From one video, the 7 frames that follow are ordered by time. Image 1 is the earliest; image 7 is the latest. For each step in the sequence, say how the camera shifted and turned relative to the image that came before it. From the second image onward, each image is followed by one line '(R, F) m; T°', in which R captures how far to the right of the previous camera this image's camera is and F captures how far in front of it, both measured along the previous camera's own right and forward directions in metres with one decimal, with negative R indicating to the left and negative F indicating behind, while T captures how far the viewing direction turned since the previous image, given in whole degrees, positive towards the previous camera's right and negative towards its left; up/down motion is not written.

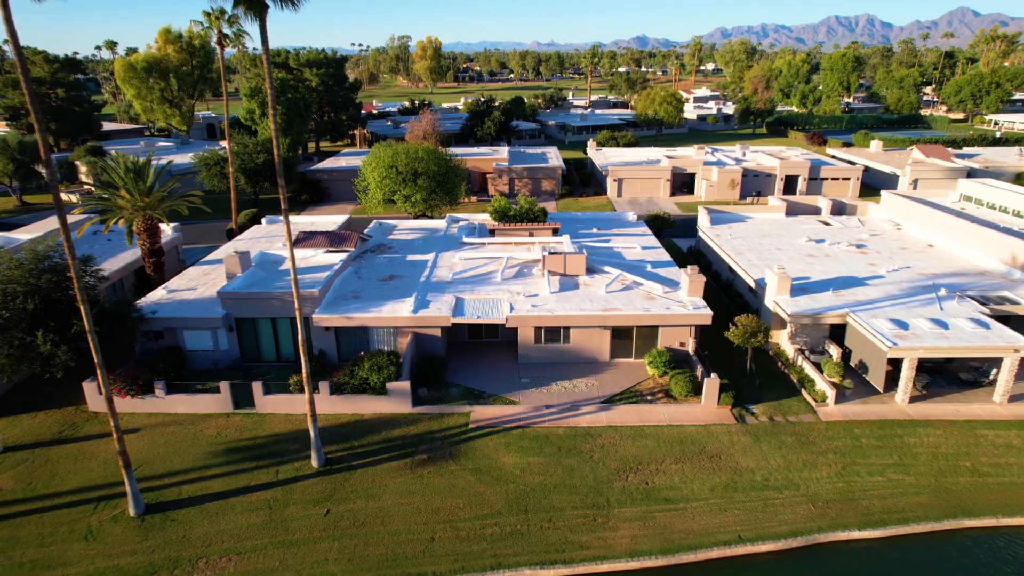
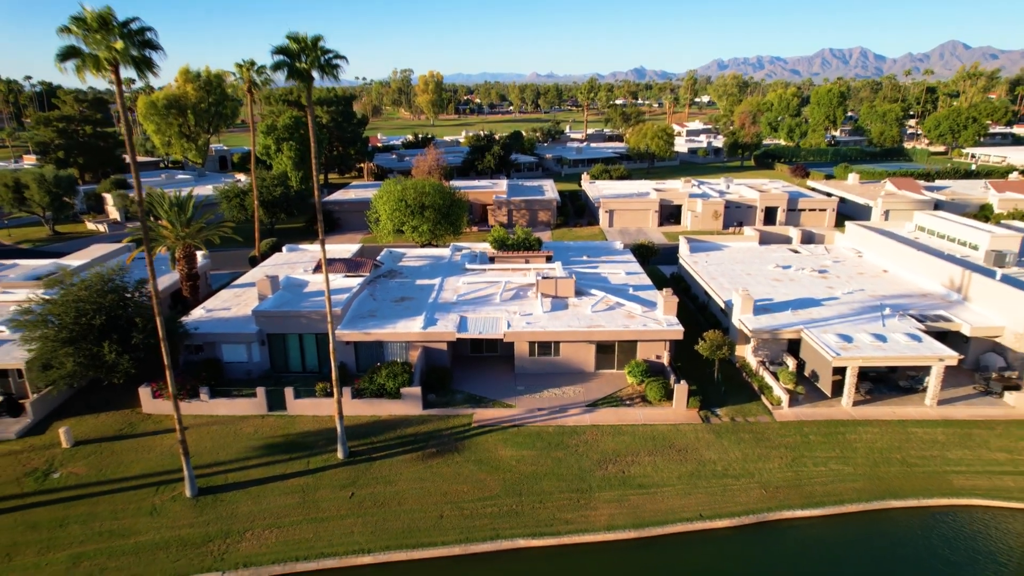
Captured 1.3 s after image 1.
(+0.1, -2.9) m; 0°
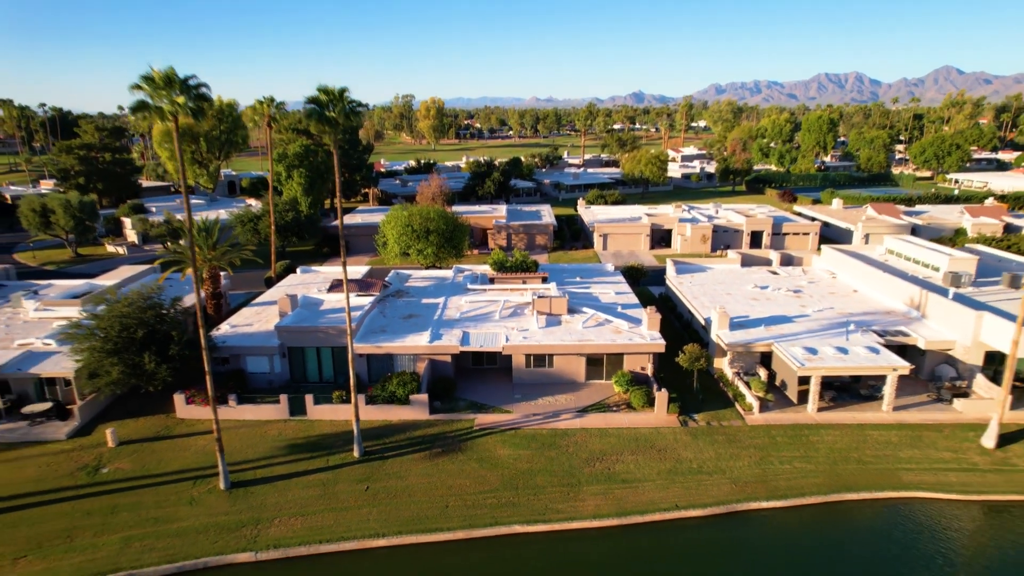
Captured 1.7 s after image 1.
(+0.1, -2.3) m; 0°
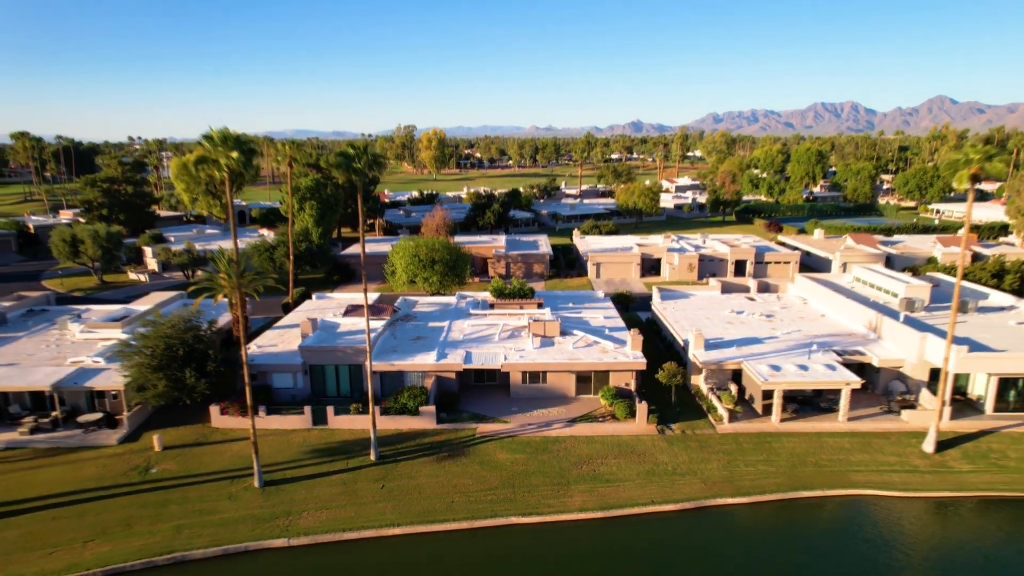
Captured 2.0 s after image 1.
(+0.1, -3.1) m; 0°
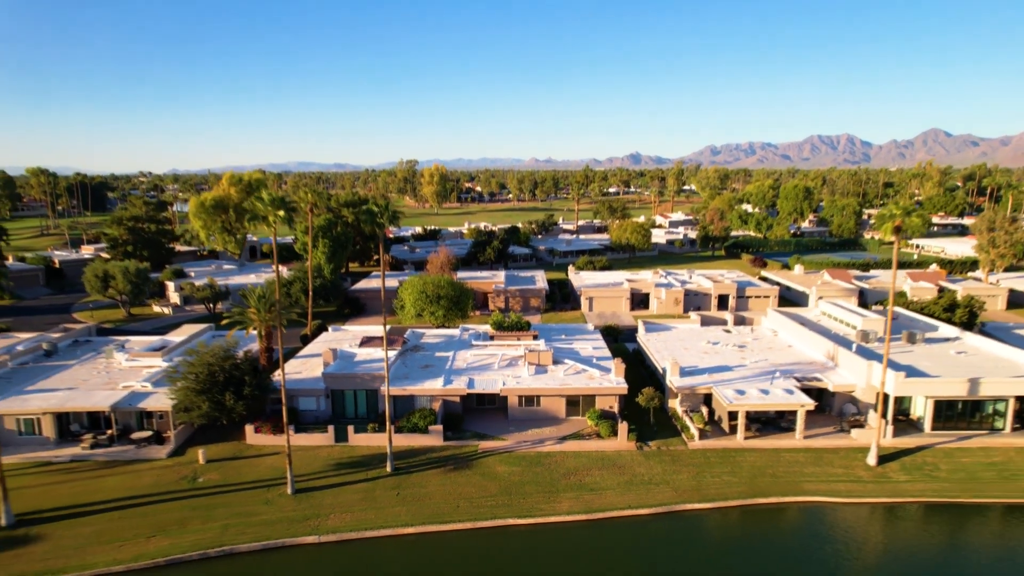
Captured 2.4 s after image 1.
(+0.1, -3.9) m; 0°
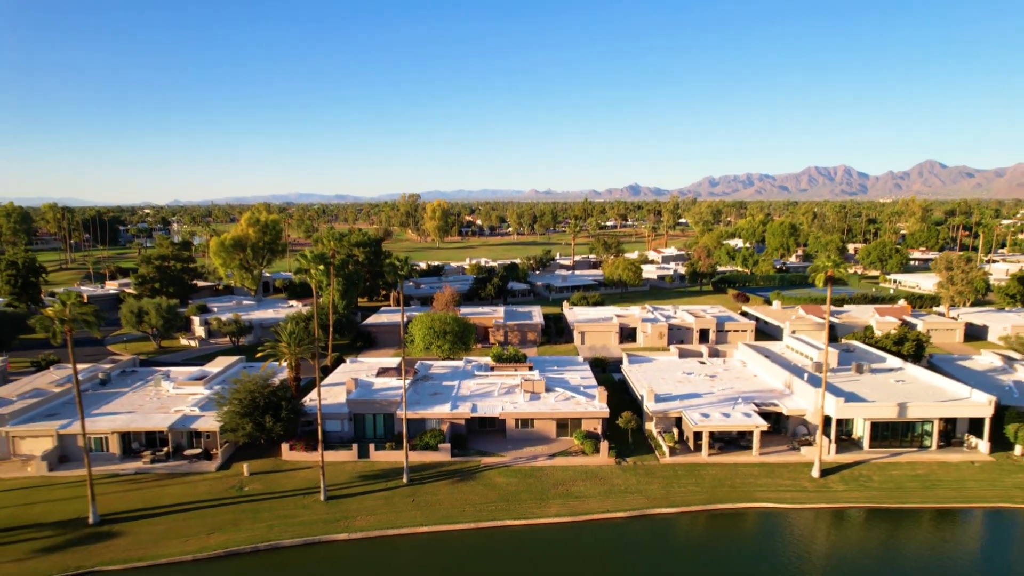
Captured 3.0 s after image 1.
(+0.1, -5.2) m; 0°
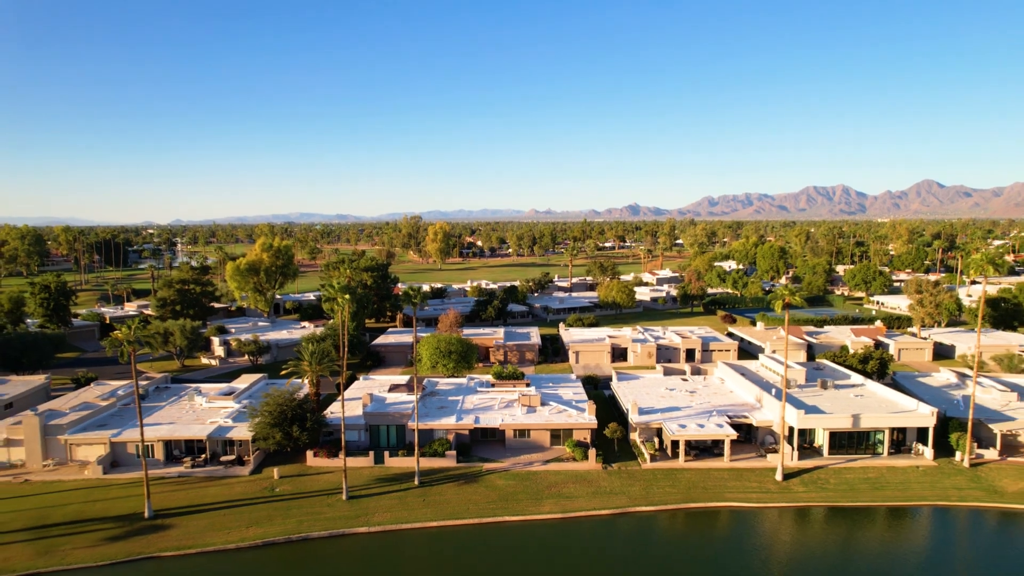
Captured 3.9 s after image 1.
(+0.1, -4.6) m; 0°
